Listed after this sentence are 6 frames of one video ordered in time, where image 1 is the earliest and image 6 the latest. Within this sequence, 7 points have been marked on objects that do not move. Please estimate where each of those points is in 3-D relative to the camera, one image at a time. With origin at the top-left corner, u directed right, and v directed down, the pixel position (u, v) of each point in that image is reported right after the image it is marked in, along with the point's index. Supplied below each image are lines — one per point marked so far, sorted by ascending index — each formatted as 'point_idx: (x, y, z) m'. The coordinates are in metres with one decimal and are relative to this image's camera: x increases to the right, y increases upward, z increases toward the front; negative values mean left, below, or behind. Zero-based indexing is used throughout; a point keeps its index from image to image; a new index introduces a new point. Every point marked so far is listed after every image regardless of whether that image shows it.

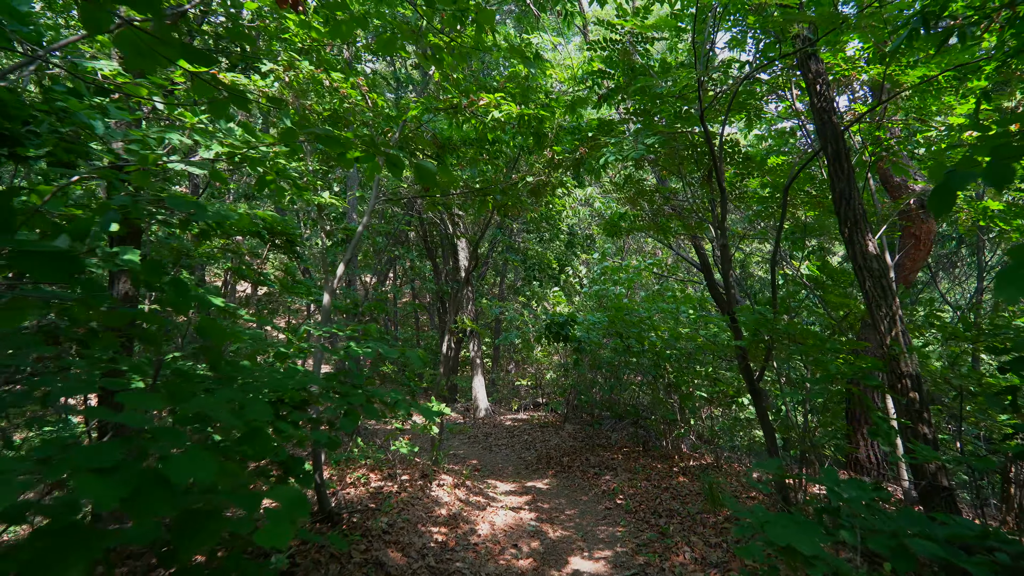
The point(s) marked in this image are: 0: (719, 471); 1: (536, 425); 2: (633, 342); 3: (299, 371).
0: (+2.3, -2.1, +6.1) m
1: (+0.5, -2.8, +11.3) m
2: (+1.7, -0.8, +7.9) m
3: (-1.1, -0.4, +2.7) m
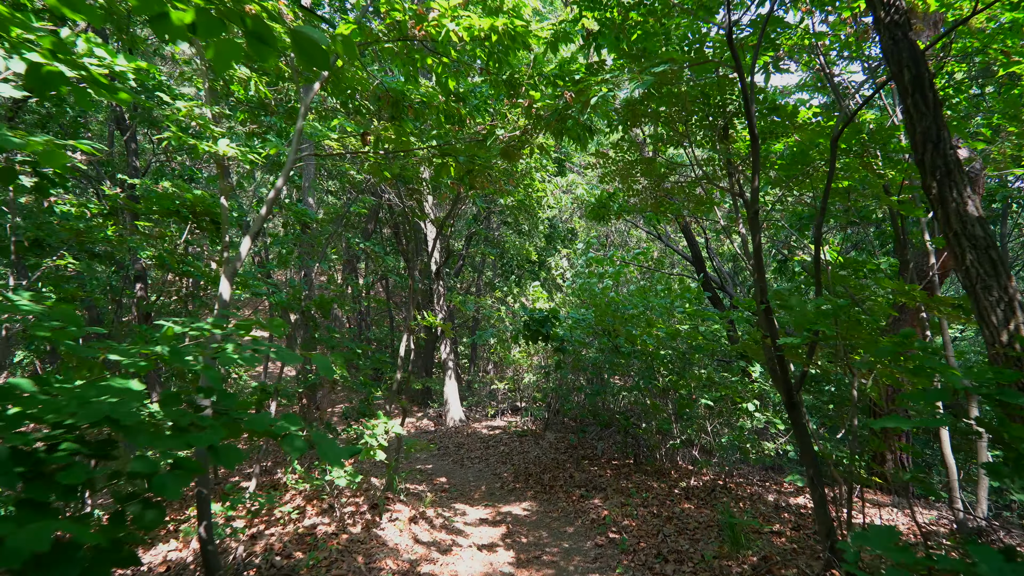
0: (+2.1, -2.0, +5.2) m
1: (0.0, -2.7, +10.3) m
2: (+1.4, -0.7, +7.0) m
3: (-1.2, -0.3, +1.7) m
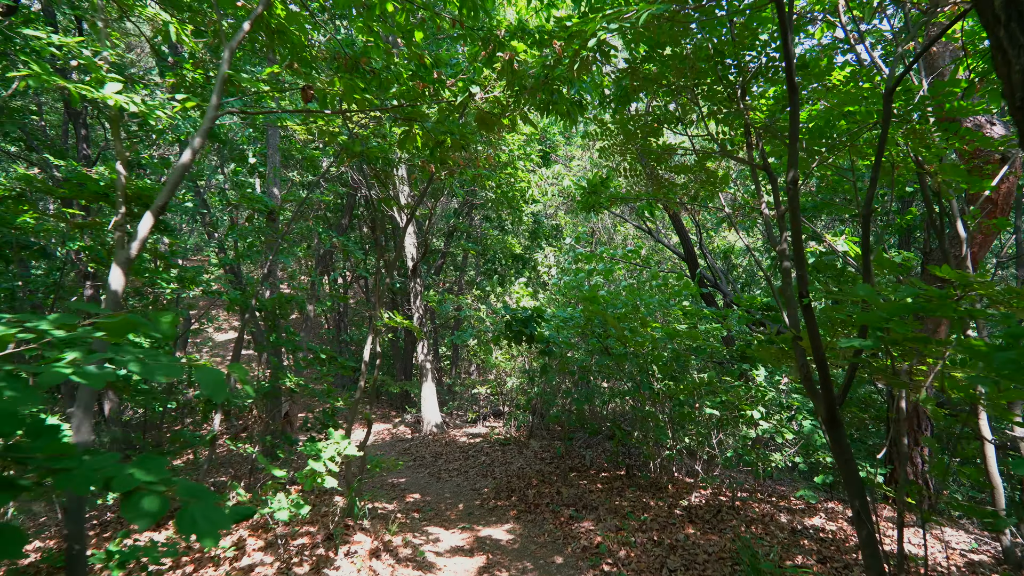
0: (+1.9, -2.0, +4.6) m
1: (-0.3, -2.7, +9.6) m
2: (+1.2, -0.6, +6.4) m
3: (-1.3, -0.3, +1.0) m
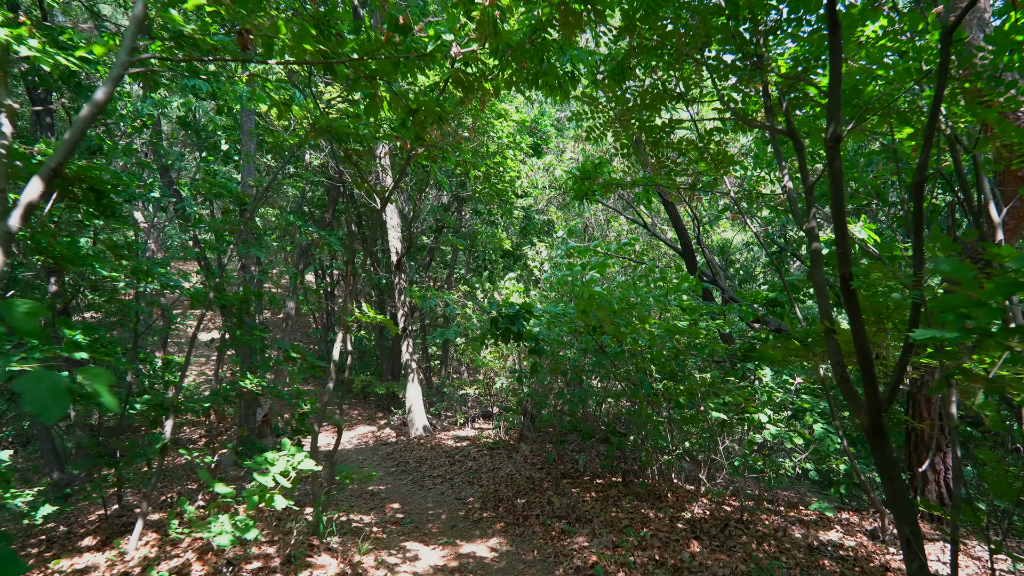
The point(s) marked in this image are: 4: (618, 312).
0: (+1.8, -1.9, +4.2) m
1: (-0.4, -2.6, +9.1) m
2: (+1.0, -0.6, +5.9) m
3: (-1.3, -0.2, +0.5) m
4: (+1.0, -0.2, +5.3) m
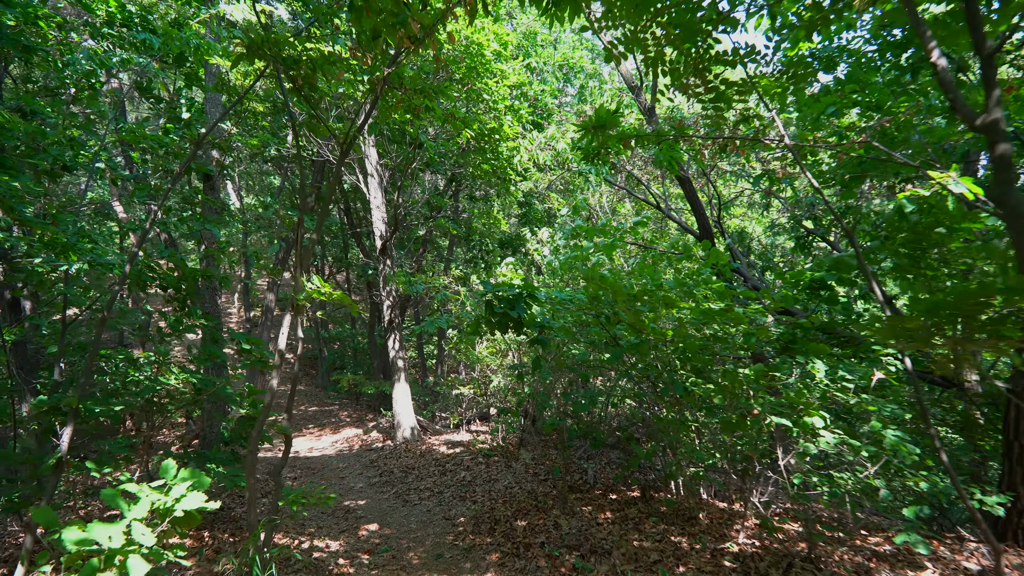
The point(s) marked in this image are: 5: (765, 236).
0: (+1.8, -1.7, +3.2) m
1: (-0.5, -2.4, +8.2) m
2: (+1.0, -0.4, +5.0) m
3: (-1.3, 0.0, -0.4) m
4: (+1.0, 0.0, +4.3) m
5: (+4.7, +0.9, +10.0) m
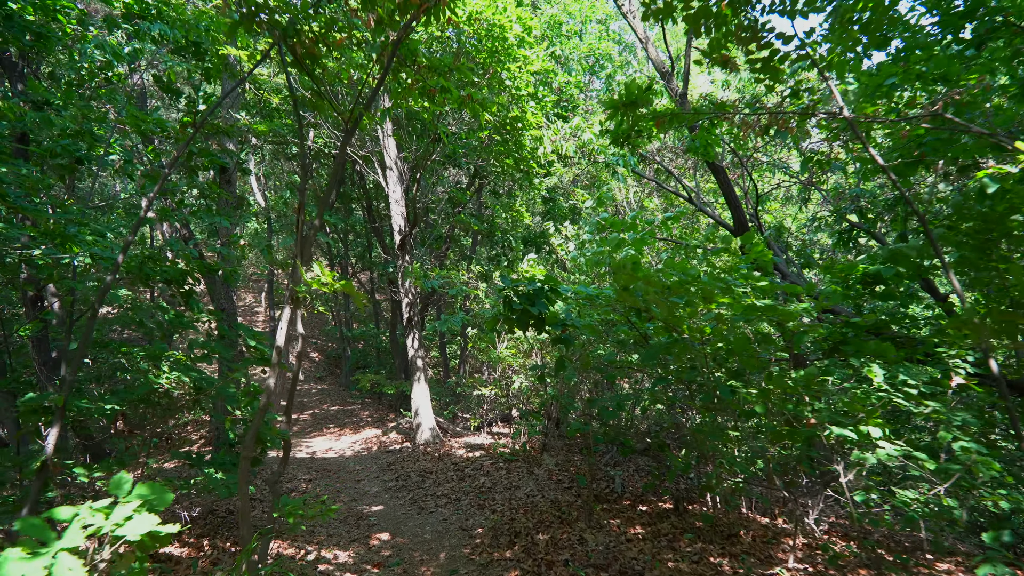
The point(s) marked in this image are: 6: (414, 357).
0: (+1.9, -1.6, +2.8) m
1: (-0.1, -2.4, +7.8) m
2: (+1.2, -0.3, +4.6) m
3: (-1.4, 0.0, -0.7) m
4: (+1.2, 0.0, +3.9) m
5: (+5.1, +1.0, +9.5) m
6: (-1.7, -1.2, +9.6) m
